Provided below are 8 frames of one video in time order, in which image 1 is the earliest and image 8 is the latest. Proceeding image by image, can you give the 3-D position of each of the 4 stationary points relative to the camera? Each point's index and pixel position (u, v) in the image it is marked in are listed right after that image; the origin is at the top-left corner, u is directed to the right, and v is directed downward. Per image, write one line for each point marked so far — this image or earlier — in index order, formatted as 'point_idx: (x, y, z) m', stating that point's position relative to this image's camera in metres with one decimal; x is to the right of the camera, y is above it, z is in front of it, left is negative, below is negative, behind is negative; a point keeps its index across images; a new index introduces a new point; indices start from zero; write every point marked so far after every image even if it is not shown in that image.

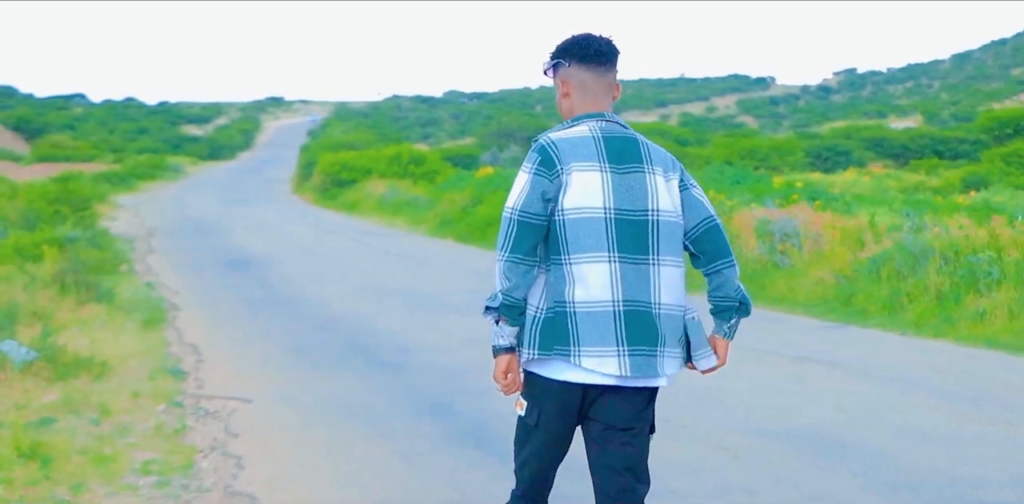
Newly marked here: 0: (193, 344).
0: (-2.5, -0.7, +9.5) m
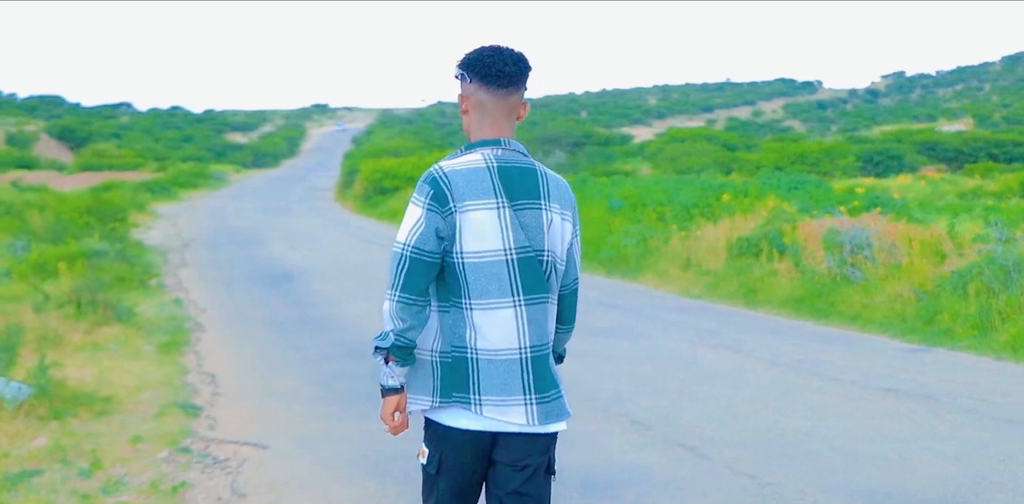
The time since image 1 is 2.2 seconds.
0: (-2.2, -0.9, +8.6) m
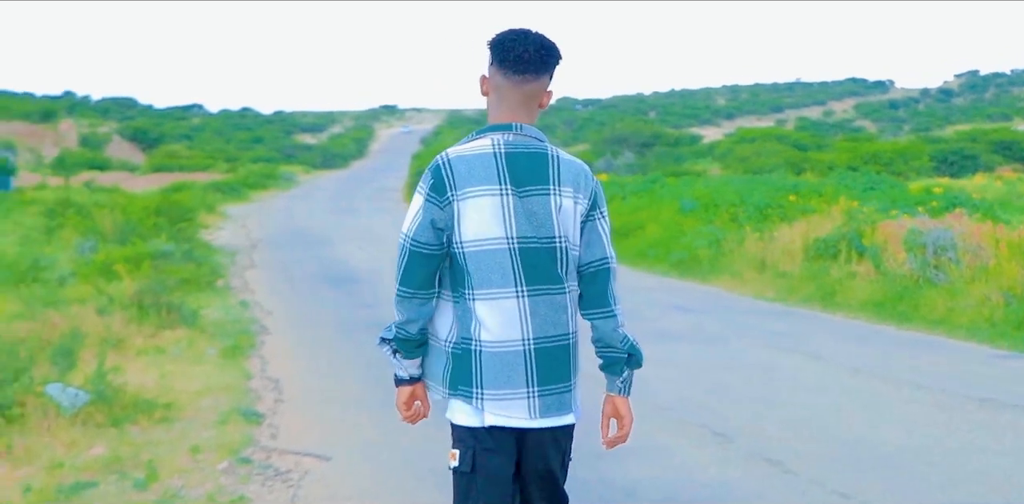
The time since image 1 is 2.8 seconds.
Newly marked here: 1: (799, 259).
0: (-1.7, -0.9, +8.4) m
1: (+3.7, -0.1, +15.6) m
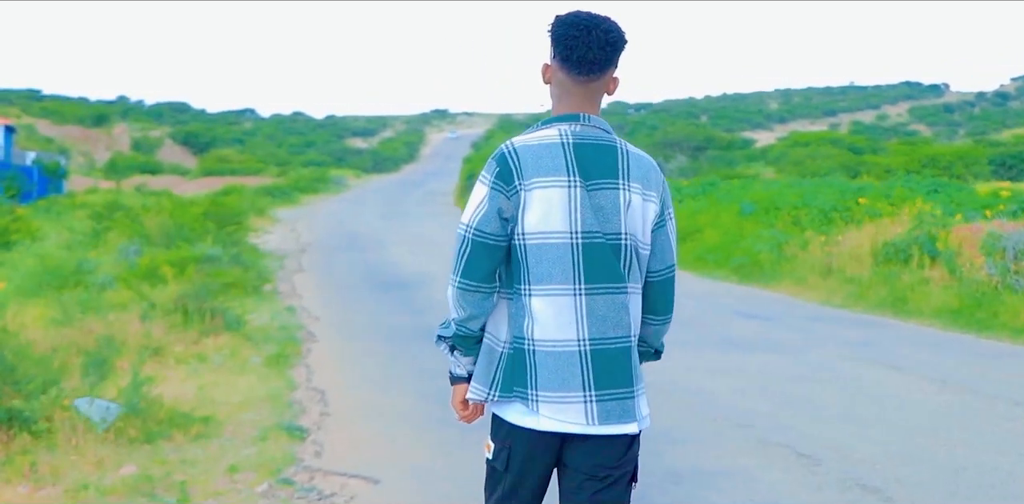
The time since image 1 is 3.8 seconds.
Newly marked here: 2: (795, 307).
0: (-1.3, -0.9, +7.9) m
1: (+4.4, -0.2, +14.9) m
2: (+3.2, -0.6, +13.5) m
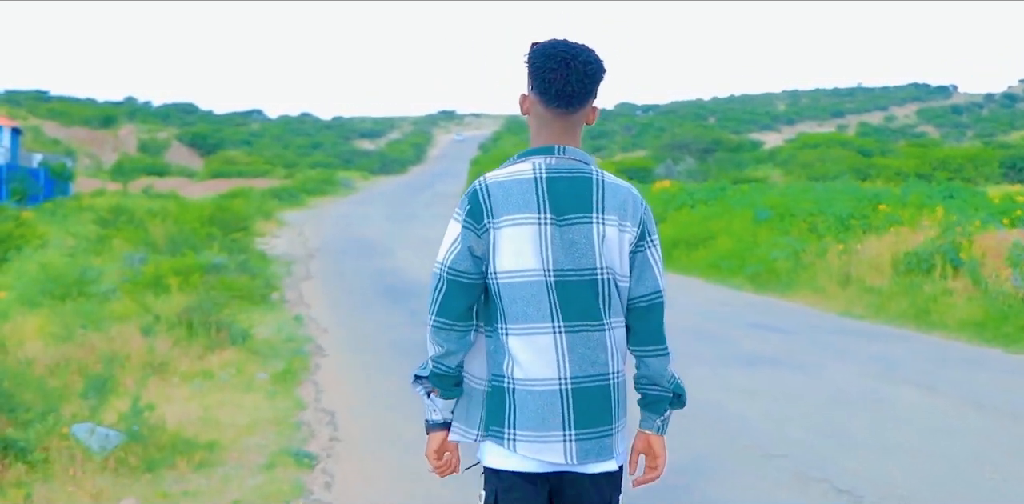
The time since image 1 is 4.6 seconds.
0: (-1.2, -1.0, +7.6) m
1: (+4.6, -0.3, +14.5) m
2: (+3.3, -0.7, +13.2) m
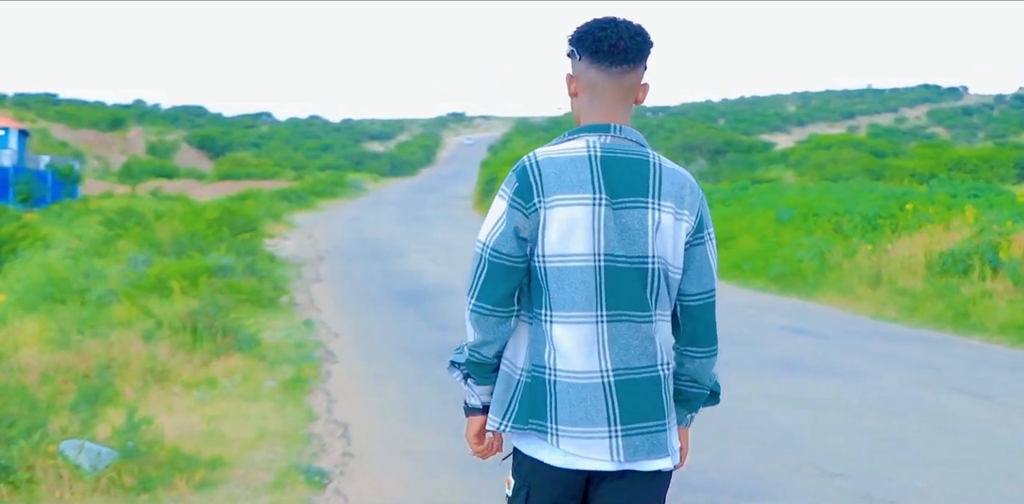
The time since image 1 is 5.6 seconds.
0: (-1.0, -1.0, +7.1) m
1: (+4.8, -0.3, +14.0) m
2: (+3.5, -0.7, +12.6) m
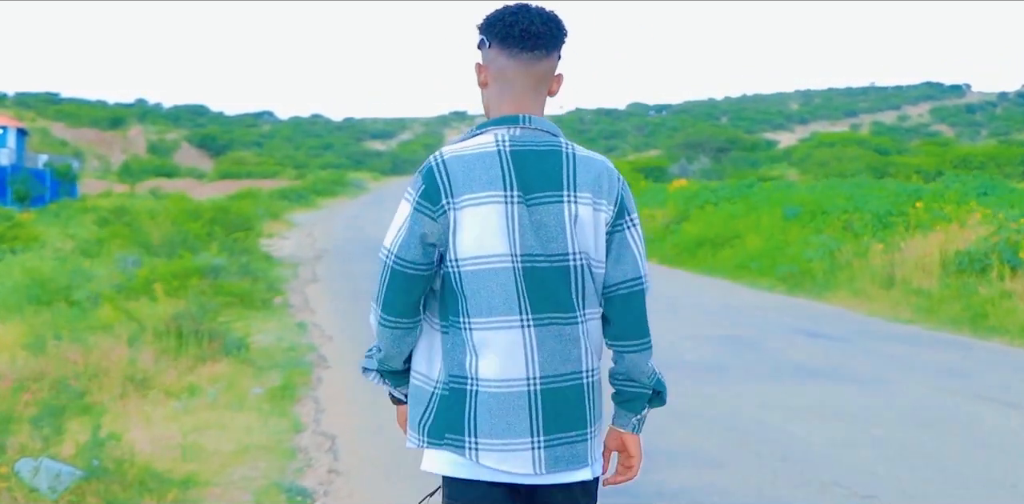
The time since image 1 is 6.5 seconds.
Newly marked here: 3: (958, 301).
0: (-1.0, -1.0, +6.6) m
1: (+4.8, -0.3, +13.5) m
2: (+3.5, -0.7, +12.2) m
3: (+4.7, -0.5, +12.5) m
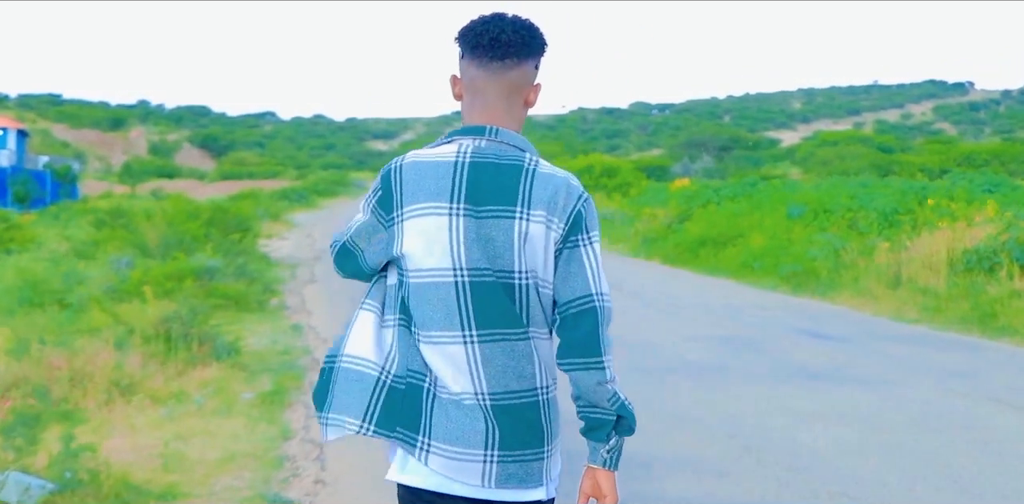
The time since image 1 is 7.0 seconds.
0: (-1.0, -1.0, +6.4) m
1: (+4.8, -0.2, +13.3) m
2: (+3.5, -0.7, +11.9) m
3: (+4.7, -0.5, +12.3) m
